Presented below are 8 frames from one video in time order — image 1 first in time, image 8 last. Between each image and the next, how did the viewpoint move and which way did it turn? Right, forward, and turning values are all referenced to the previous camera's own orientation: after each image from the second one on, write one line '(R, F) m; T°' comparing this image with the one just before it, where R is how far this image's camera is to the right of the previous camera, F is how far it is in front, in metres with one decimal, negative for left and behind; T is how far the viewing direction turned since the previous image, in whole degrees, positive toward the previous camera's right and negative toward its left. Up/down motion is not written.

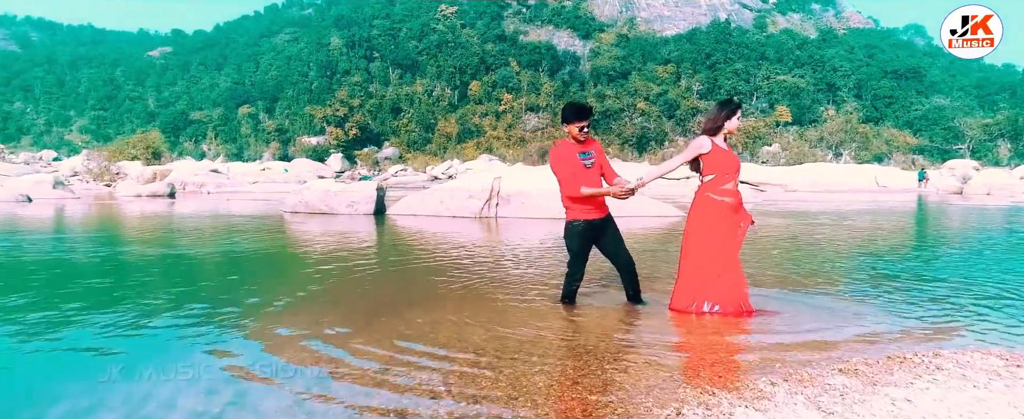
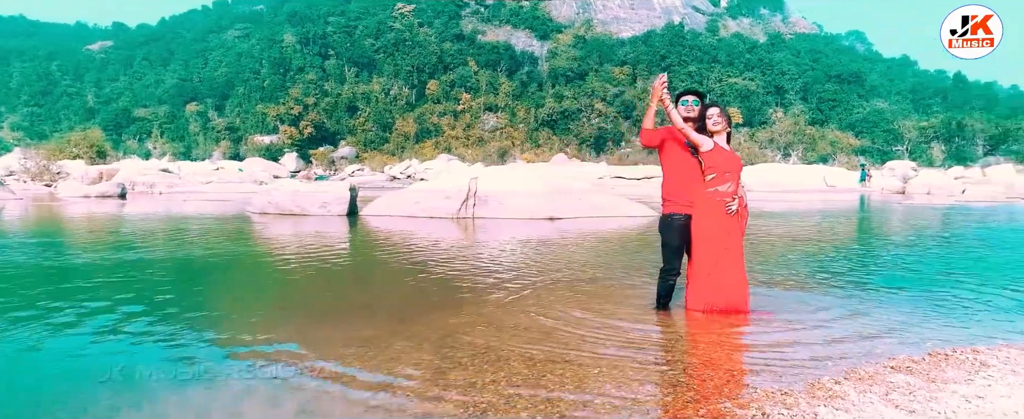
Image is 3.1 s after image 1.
(-0.5, 0.0) m; +4°
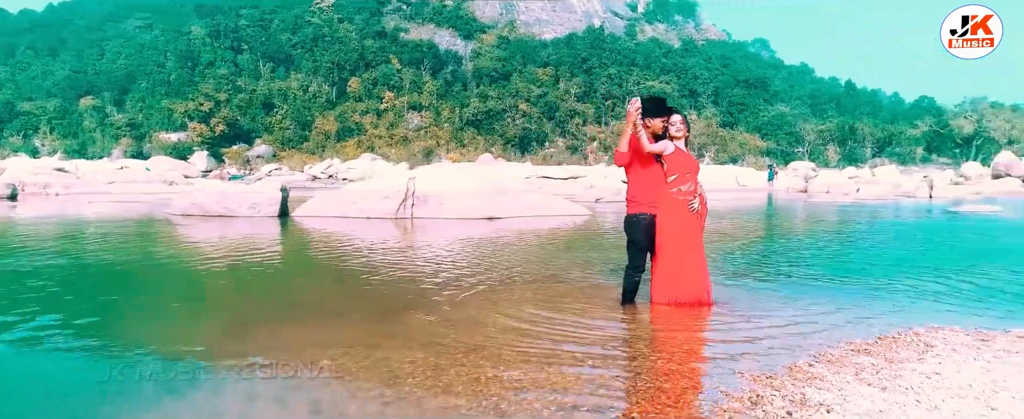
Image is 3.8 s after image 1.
(-0.4, -0.1) m; +7°
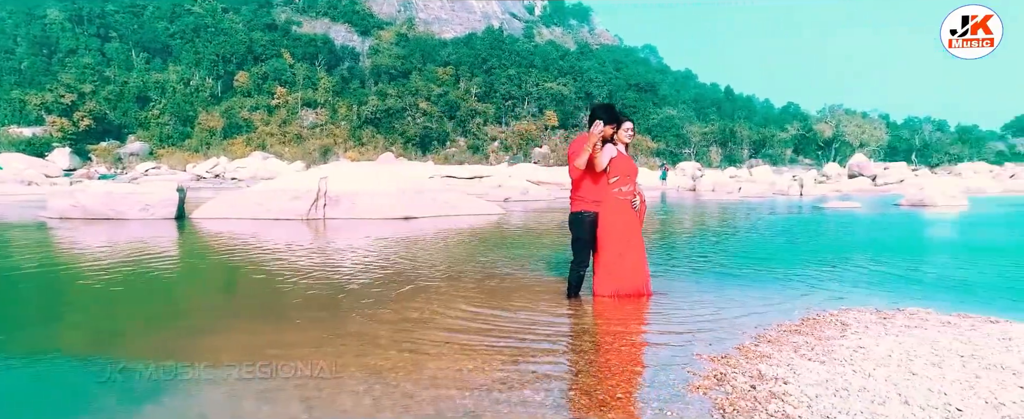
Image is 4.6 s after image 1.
(-0.4, -0.1) m; +9°
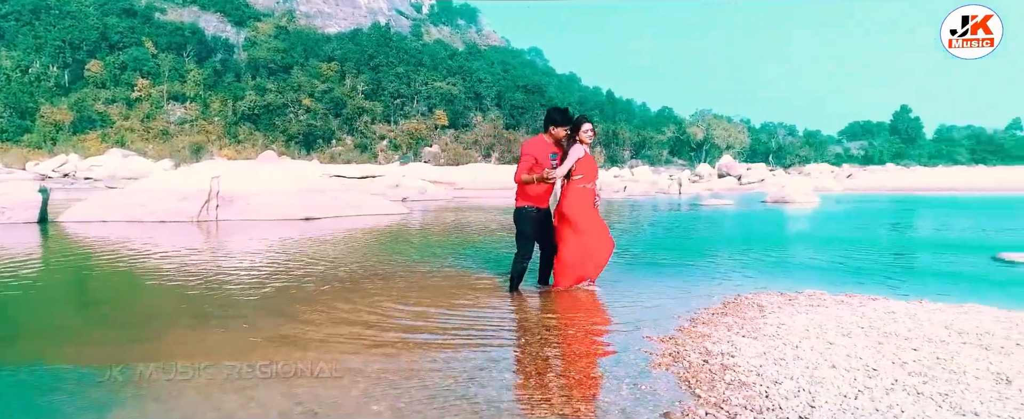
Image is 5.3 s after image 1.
(-0.5, -0.2) m; +10°
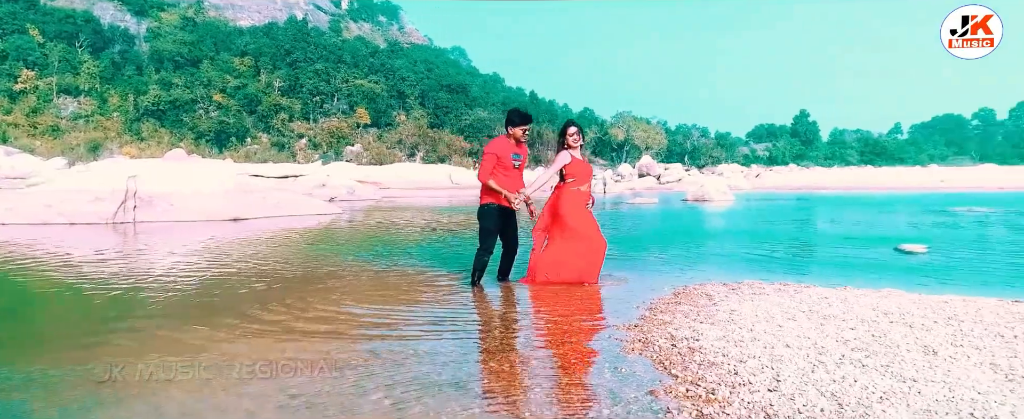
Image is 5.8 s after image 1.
(-0.3, -0.2) m; +7°
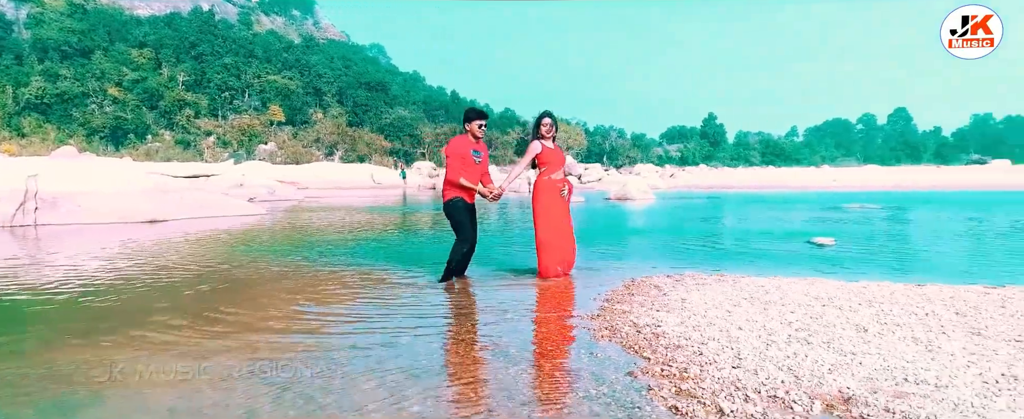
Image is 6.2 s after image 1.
(-0.4, -0.2) m; +7°
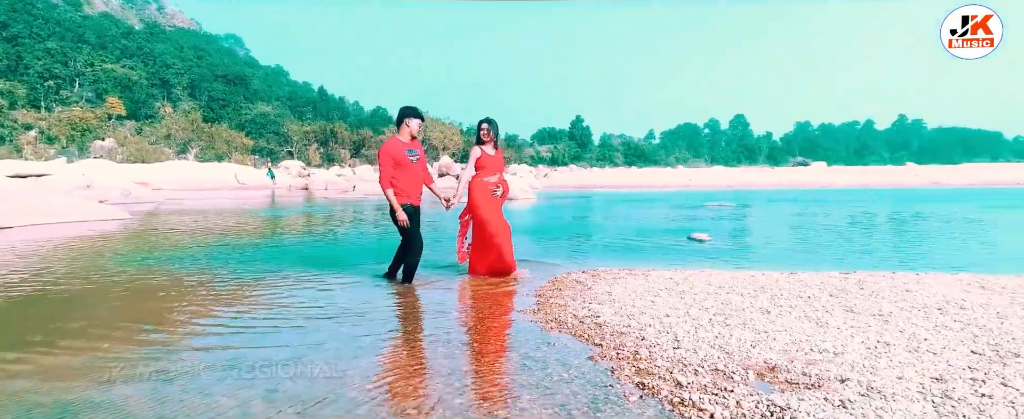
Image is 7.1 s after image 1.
(-0.6, -0.3) m; +12°
